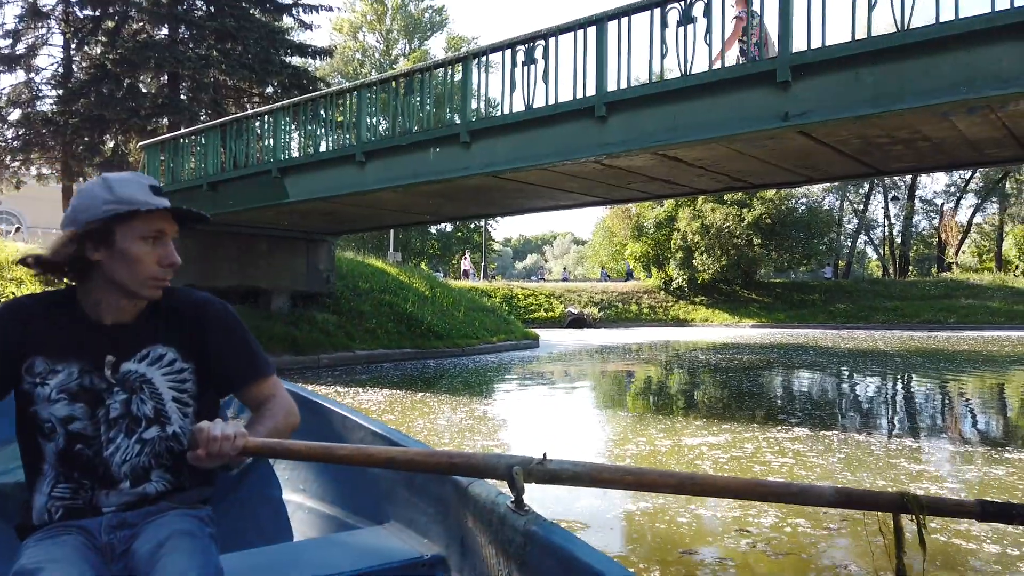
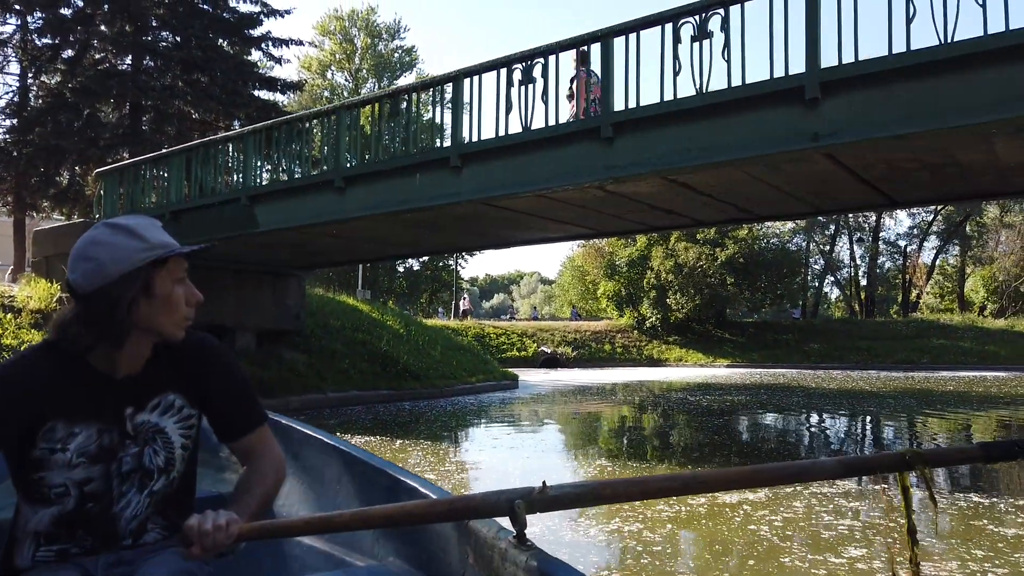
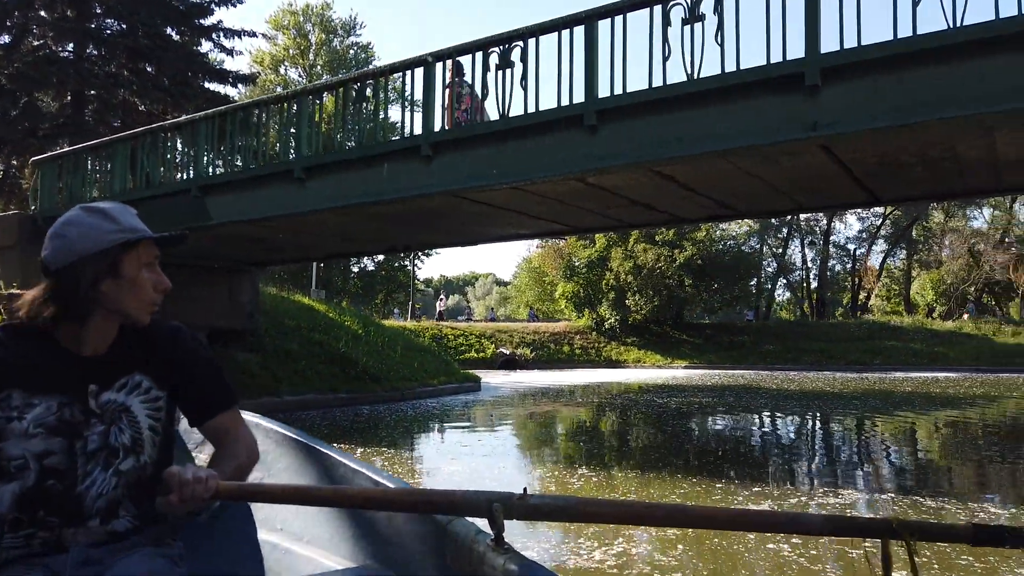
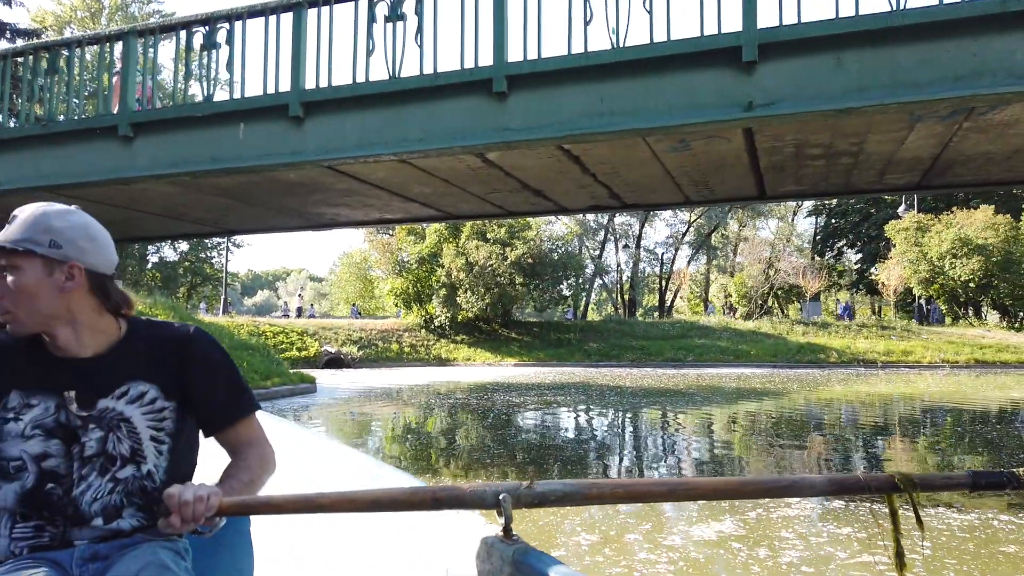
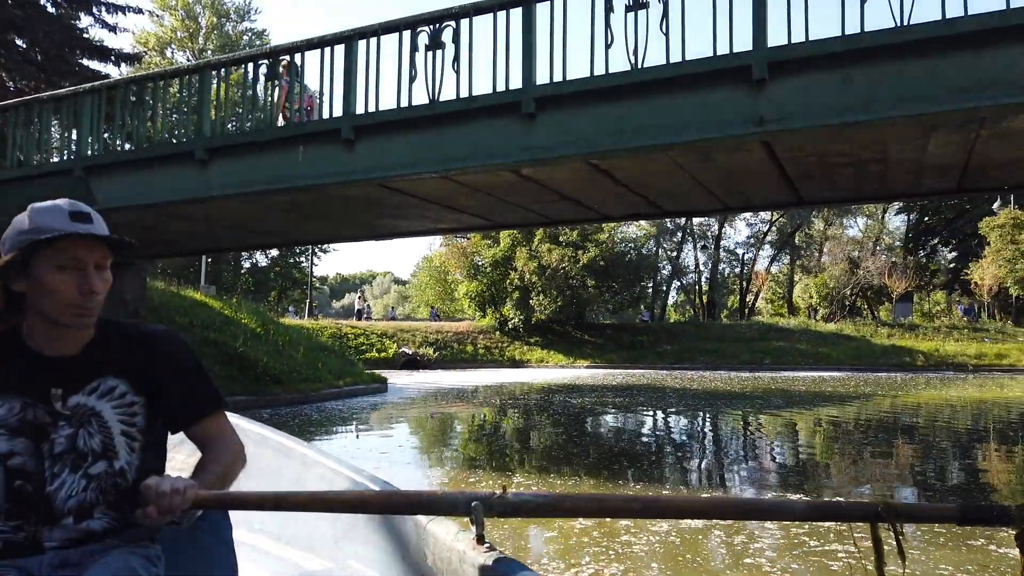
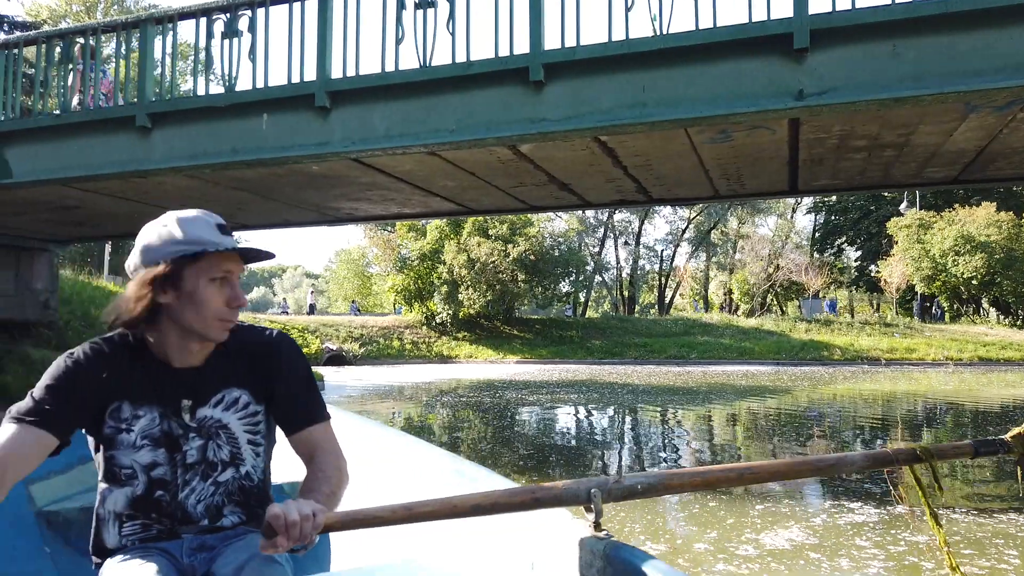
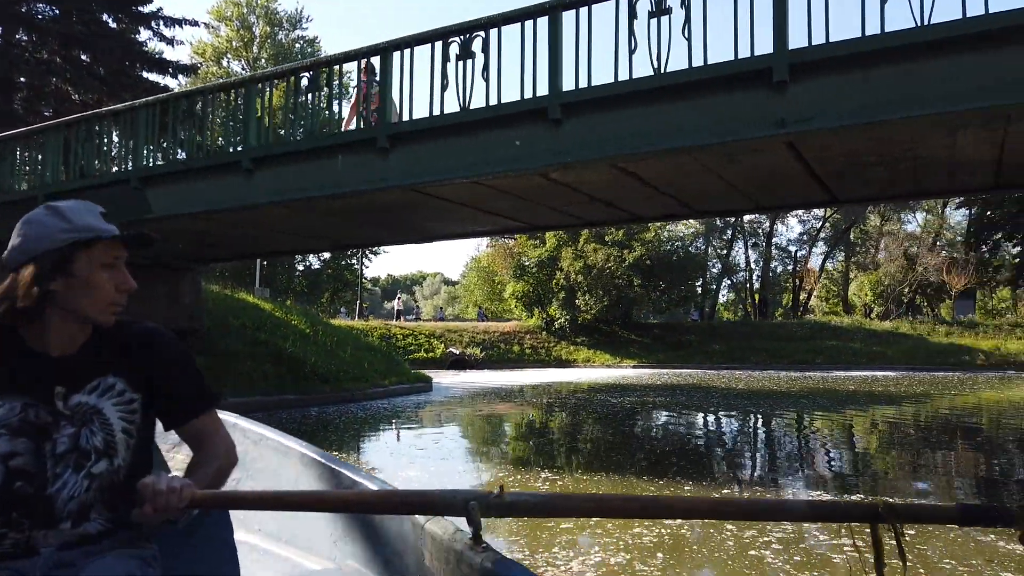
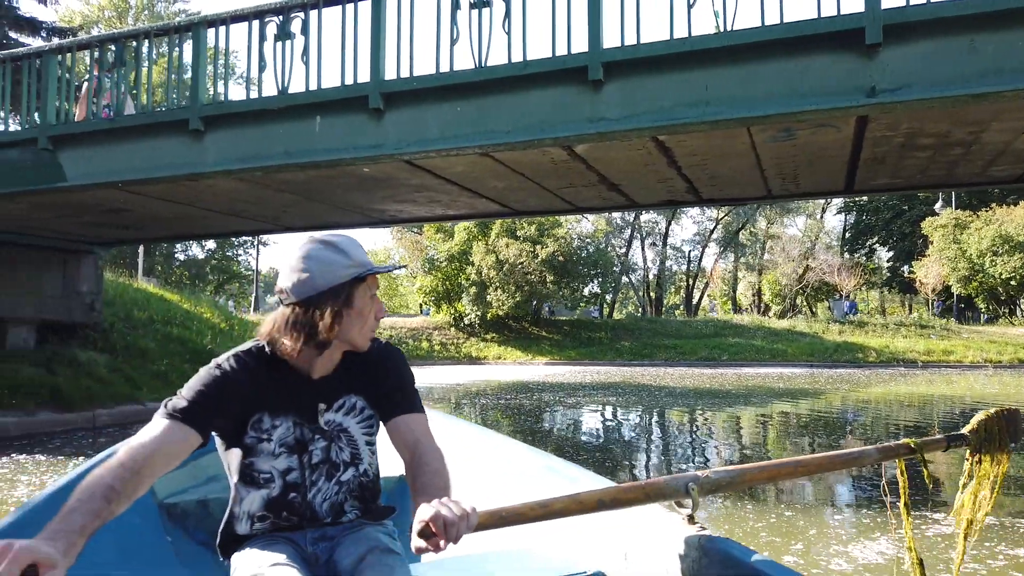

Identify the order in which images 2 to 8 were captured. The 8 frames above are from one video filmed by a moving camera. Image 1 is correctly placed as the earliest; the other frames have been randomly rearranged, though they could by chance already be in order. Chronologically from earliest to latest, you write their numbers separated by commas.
2, 3, 7, 5, 4, 6, 8
